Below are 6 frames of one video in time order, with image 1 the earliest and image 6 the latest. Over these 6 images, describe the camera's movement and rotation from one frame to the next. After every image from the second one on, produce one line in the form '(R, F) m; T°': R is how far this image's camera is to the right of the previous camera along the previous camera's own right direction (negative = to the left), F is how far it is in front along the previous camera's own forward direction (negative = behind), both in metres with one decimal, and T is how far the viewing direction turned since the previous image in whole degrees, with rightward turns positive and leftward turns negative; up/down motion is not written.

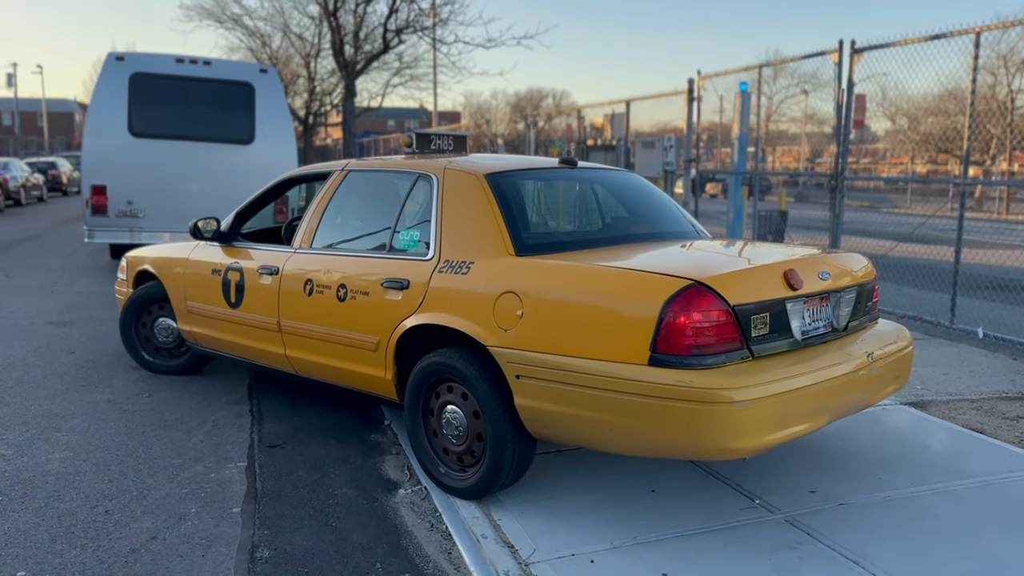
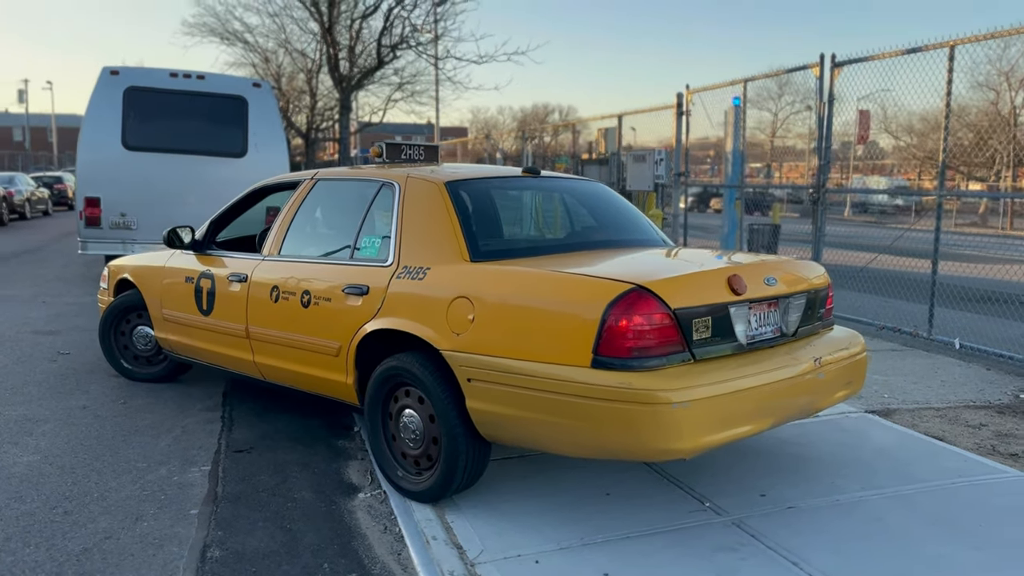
(+0.2, -0.1) m; -1°
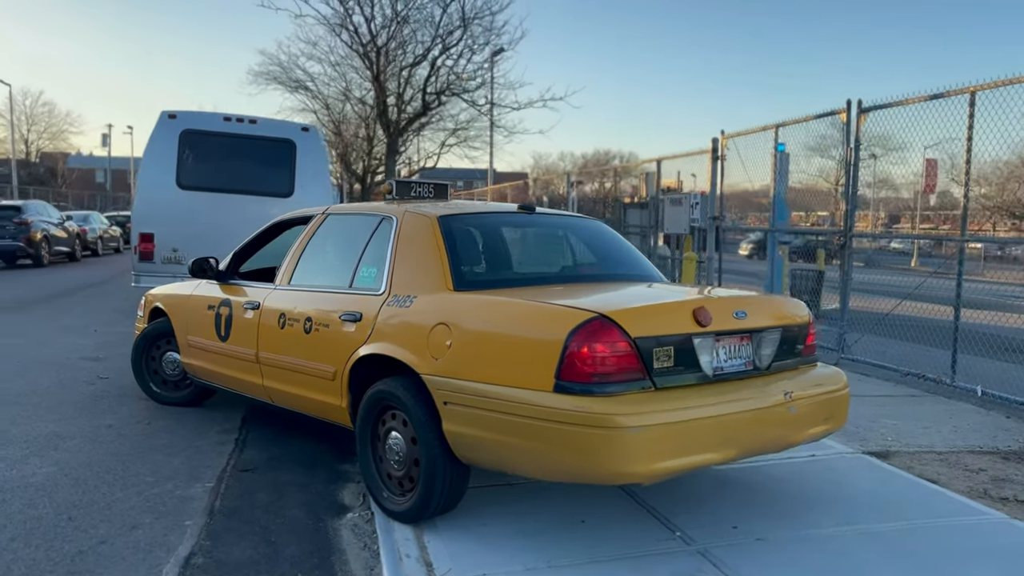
(+0.4, -0.2) m; -4°
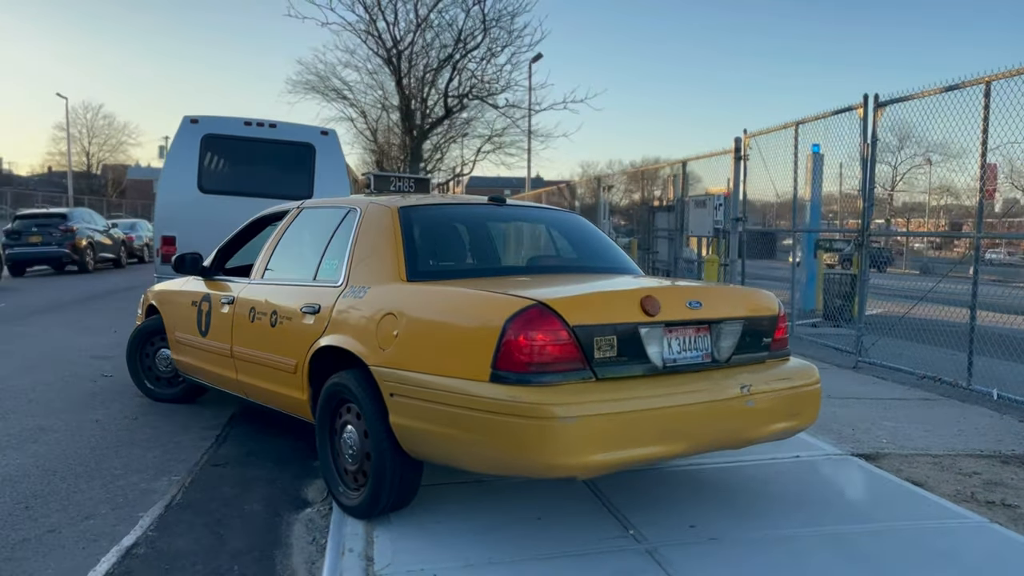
(+0.5, +0.1) m; -3°
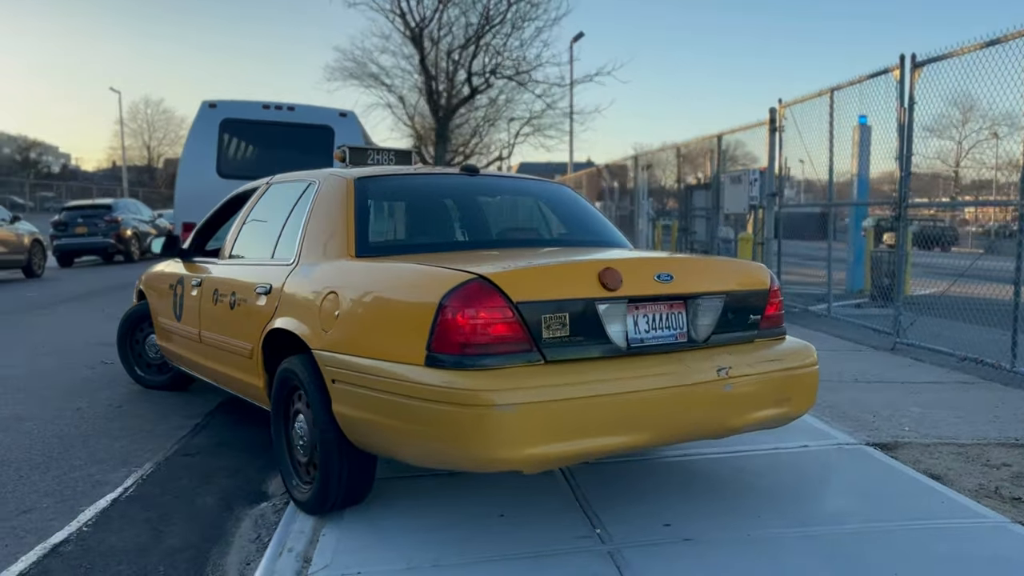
(+0.4, +0.4) m; -4°
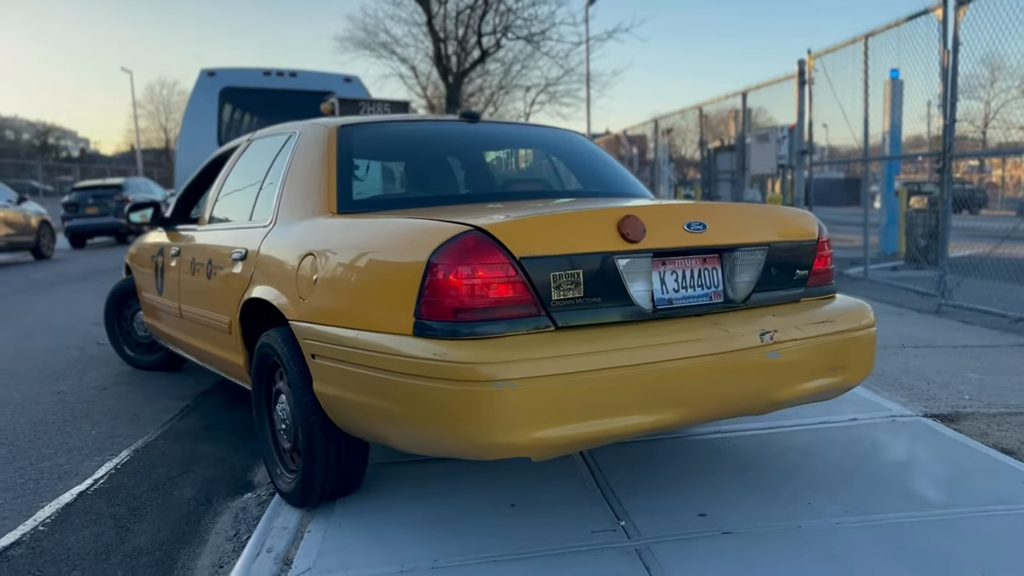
(+0.1, +0.5) m; -1°
